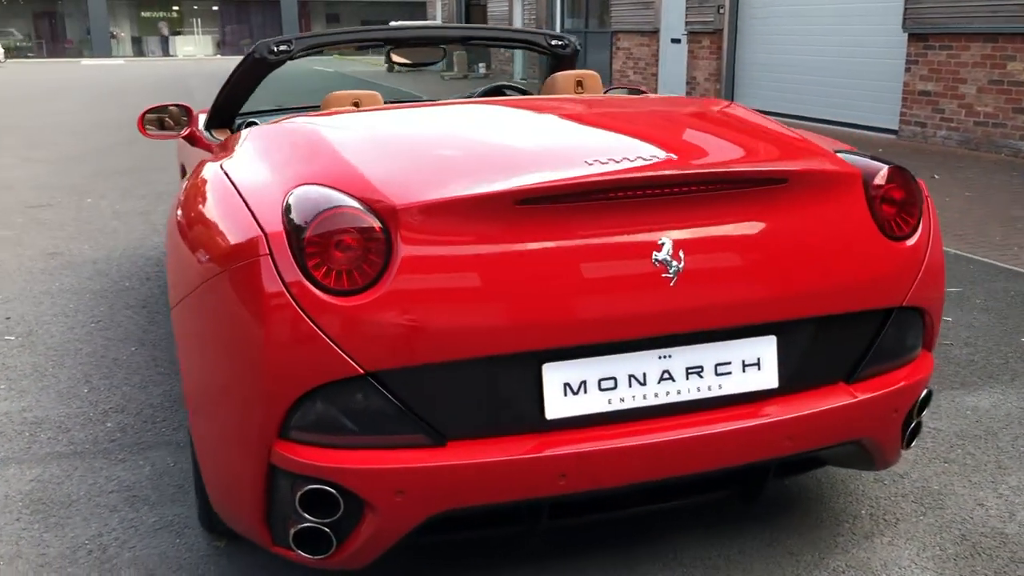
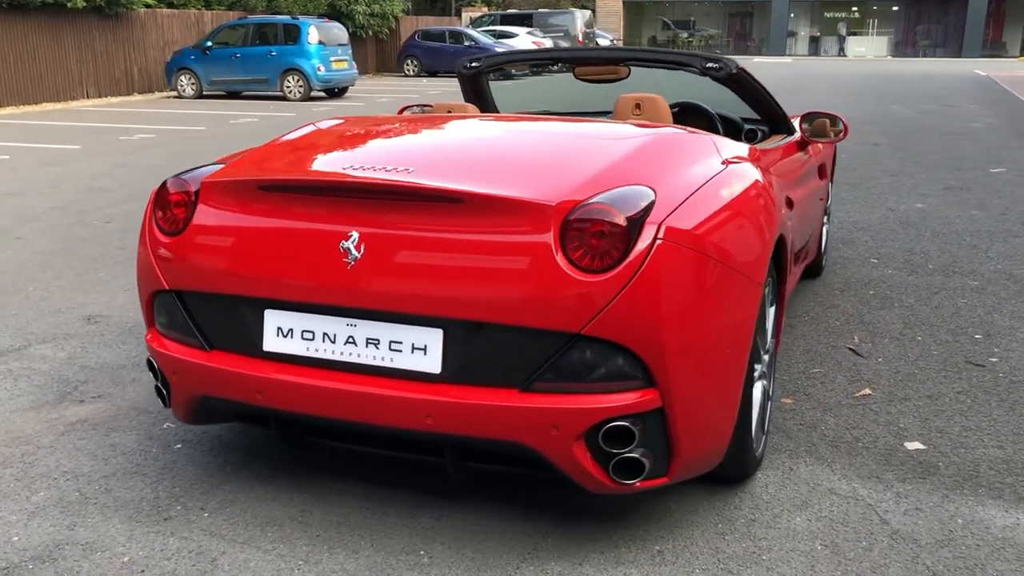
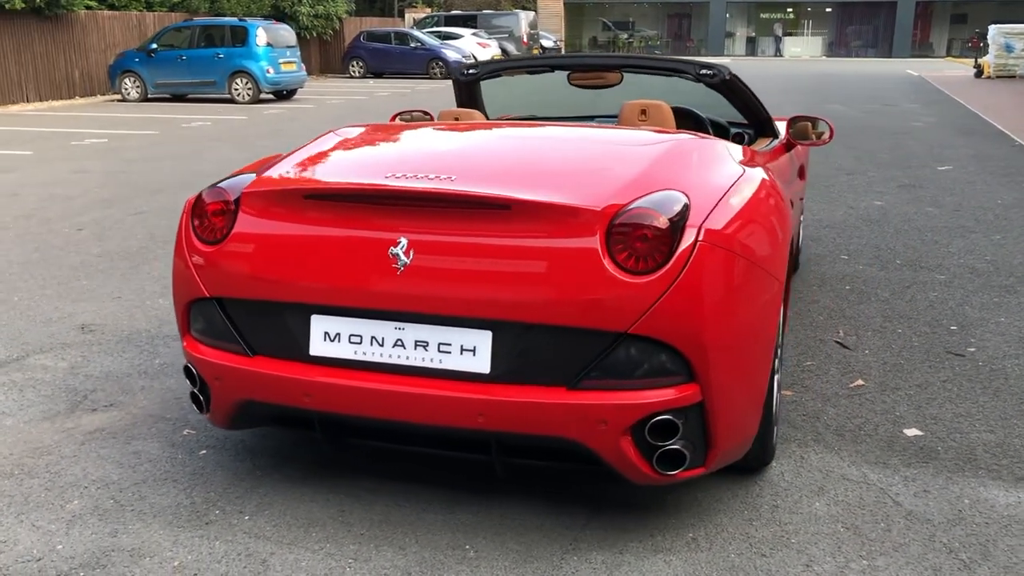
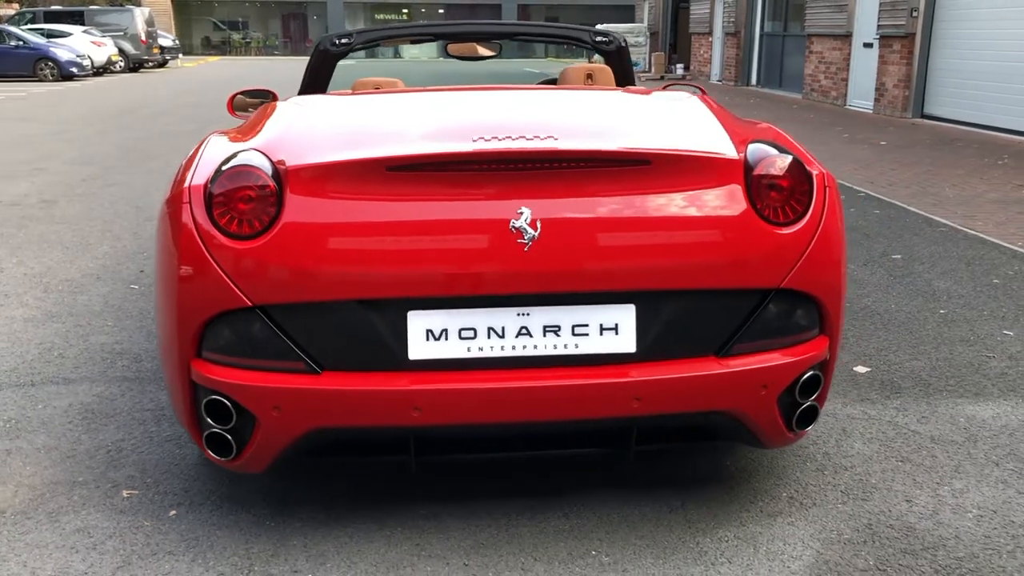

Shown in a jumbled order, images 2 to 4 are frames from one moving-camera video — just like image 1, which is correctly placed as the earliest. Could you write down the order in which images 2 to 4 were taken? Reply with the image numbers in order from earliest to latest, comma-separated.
4, 3, 2
